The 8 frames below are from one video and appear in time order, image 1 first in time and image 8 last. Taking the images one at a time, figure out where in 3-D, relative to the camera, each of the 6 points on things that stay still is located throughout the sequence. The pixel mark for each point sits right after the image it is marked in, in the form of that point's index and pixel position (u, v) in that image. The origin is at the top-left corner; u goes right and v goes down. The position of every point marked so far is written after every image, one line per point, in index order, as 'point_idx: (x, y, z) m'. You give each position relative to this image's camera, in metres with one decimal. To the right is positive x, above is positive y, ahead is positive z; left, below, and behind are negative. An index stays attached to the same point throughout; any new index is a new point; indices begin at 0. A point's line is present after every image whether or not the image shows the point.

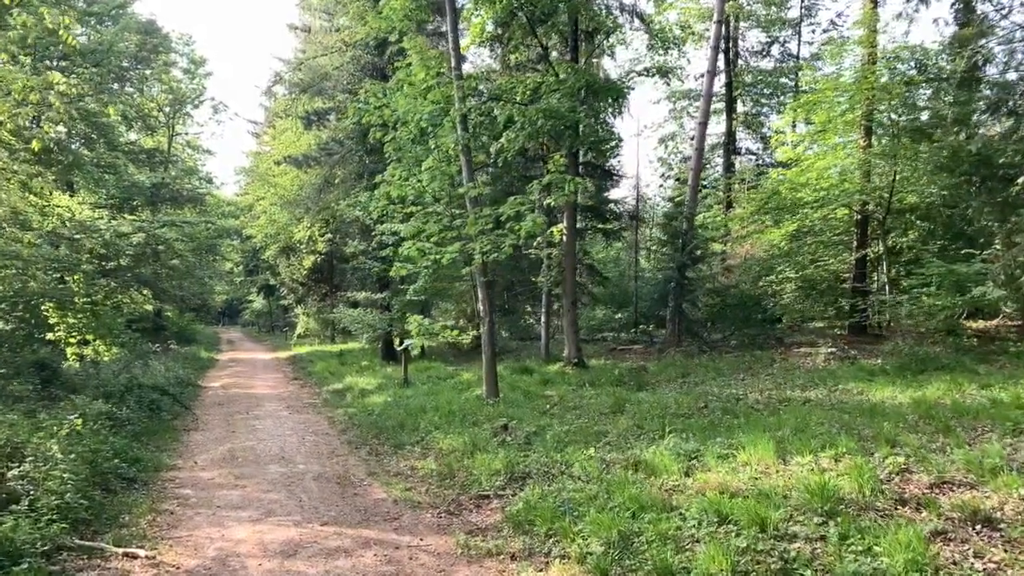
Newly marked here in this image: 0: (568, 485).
0: (+0.5, -1.7, +5.8) m
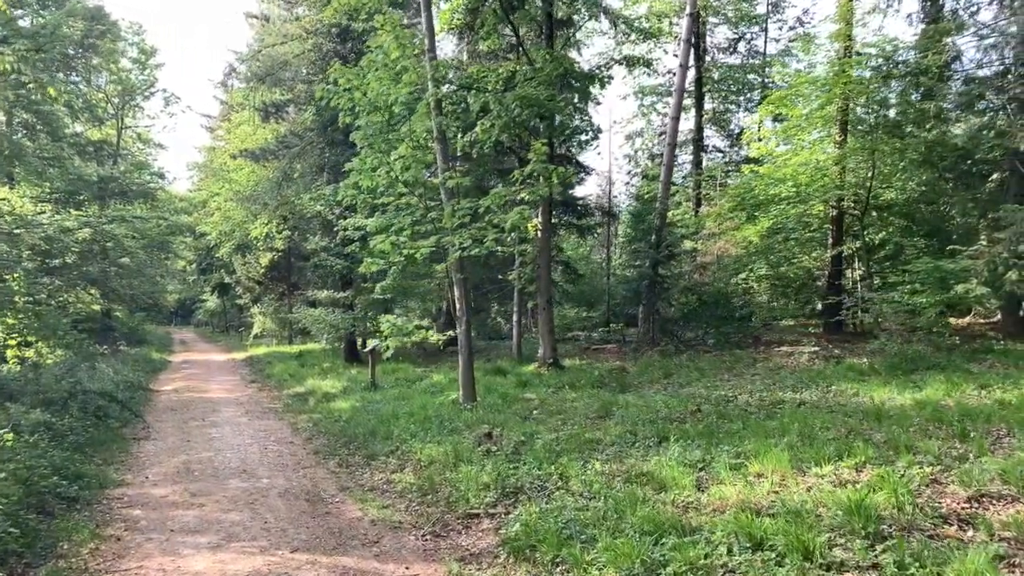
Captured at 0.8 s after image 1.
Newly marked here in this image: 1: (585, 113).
0: (+0.5, -1.7, +5.2) m
1: (+1.6, +3.8, +14.3) m
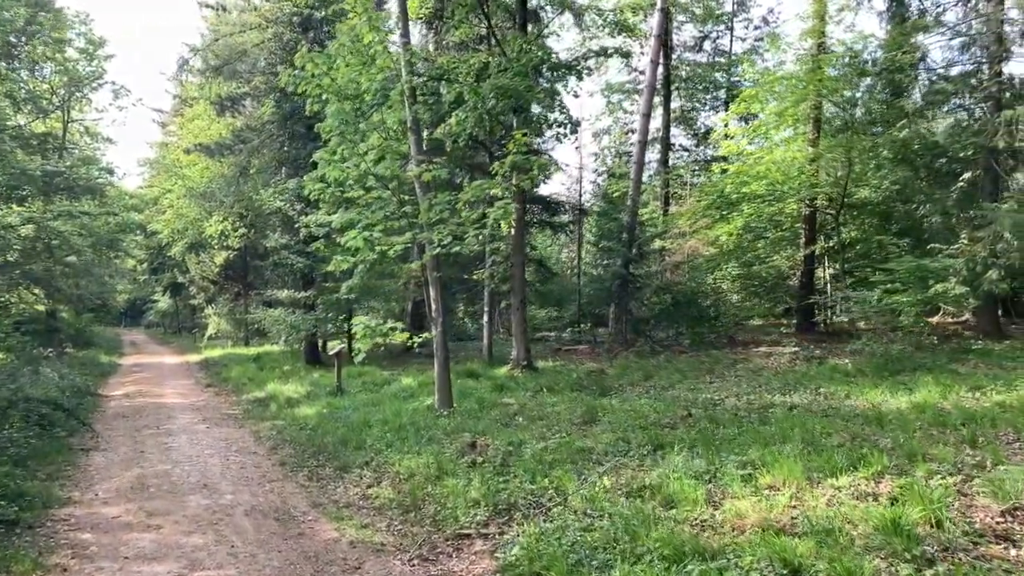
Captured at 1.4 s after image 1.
0: (+0.5, -1.7, +4.8) m
1: (+1.1, +3.8, +13.9) m
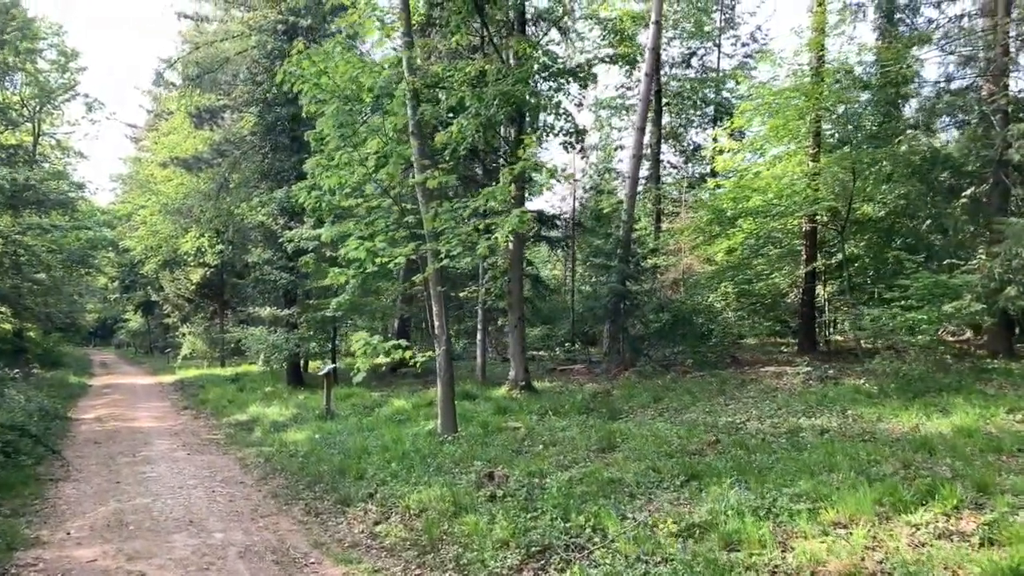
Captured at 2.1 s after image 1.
0: (+0.7, -1.8, +4.2) m
1: (+1.0, +3.5, +13.5) m
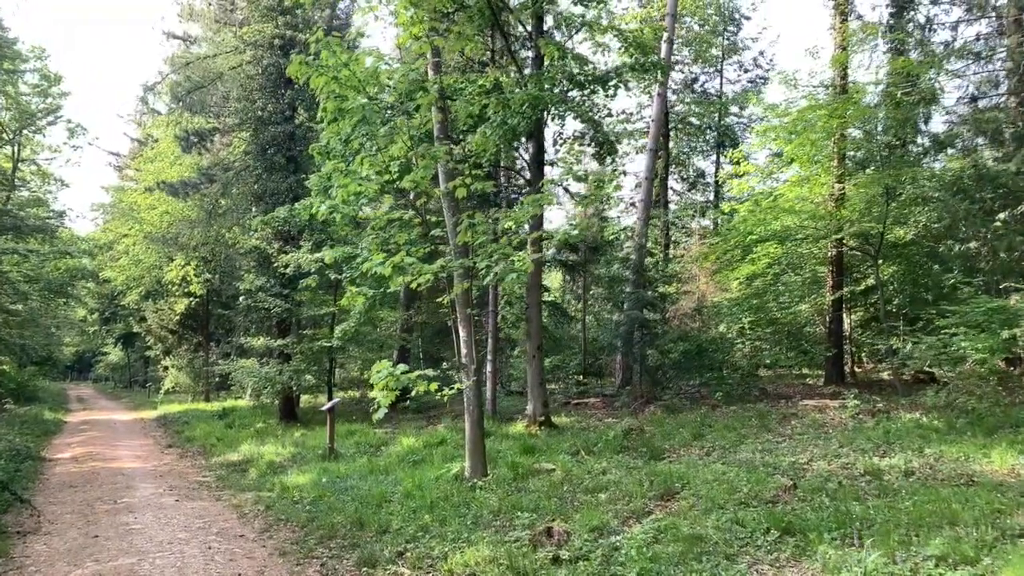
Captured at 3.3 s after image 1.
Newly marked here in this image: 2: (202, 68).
0: (+1.3, -1.9, +3.3) m
1: (+1.4, +3.0, +12.8) m
2: (-8.7, +6.2, +18.6) m
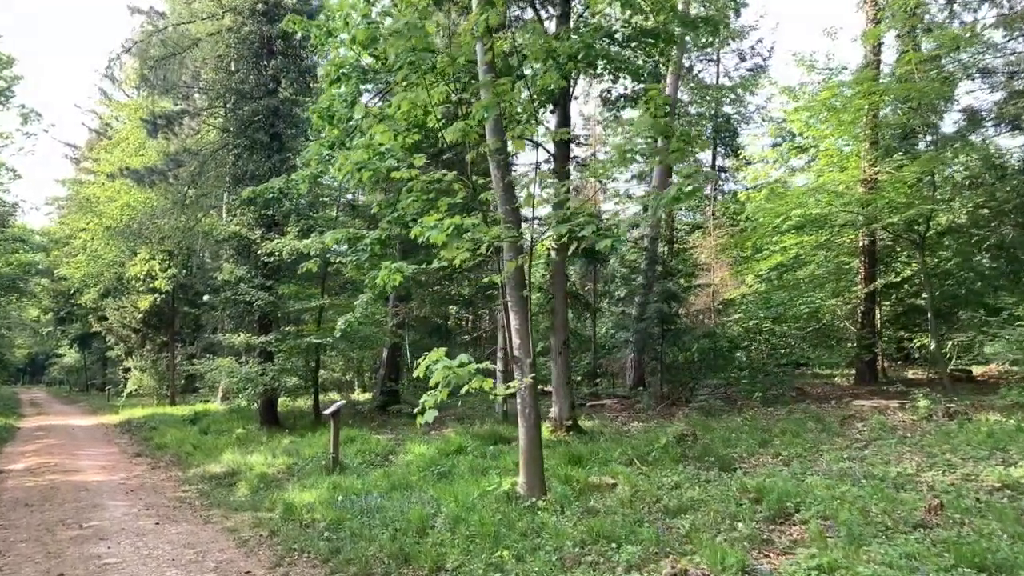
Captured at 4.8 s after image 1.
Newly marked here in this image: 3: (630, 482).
0: (+2.2, -1.7, +2.0) m
1: (+1.8, +3.2, +11.5) m
2: (-8.6, +6.4, +16.9) m
3: (+1.3, -2.2, +7.3) m
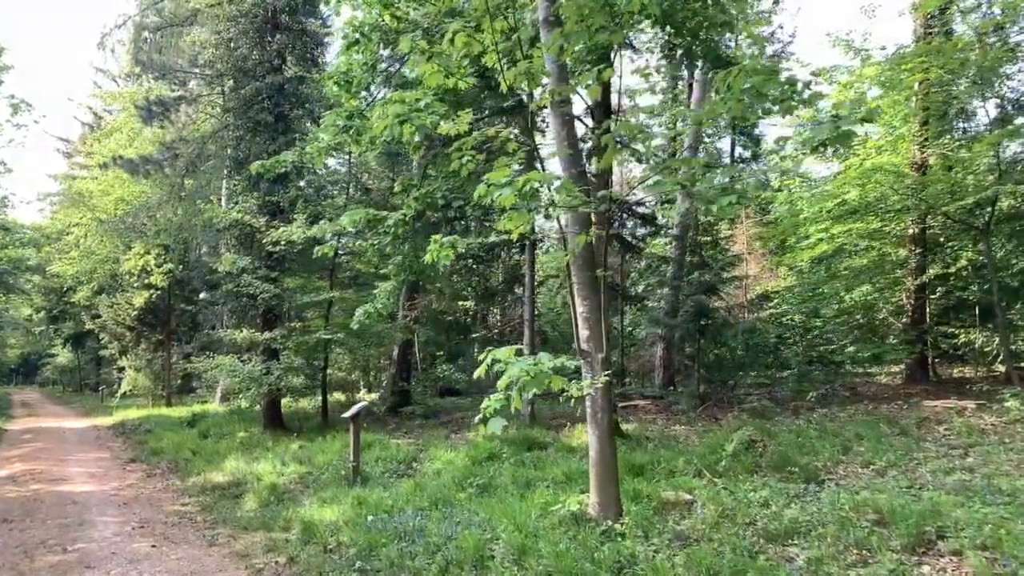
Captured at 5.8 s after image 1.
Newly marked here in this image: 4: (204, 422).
0: (+2.8, -1.5, +0.9) m
1: (+2.3, +3.3, +10.5) m
2: (-8.1, +6.6, +15.8) m
3: (+1.9, -2.0, +6.2) m
4: (-8.3, -3.6, +17.7) m
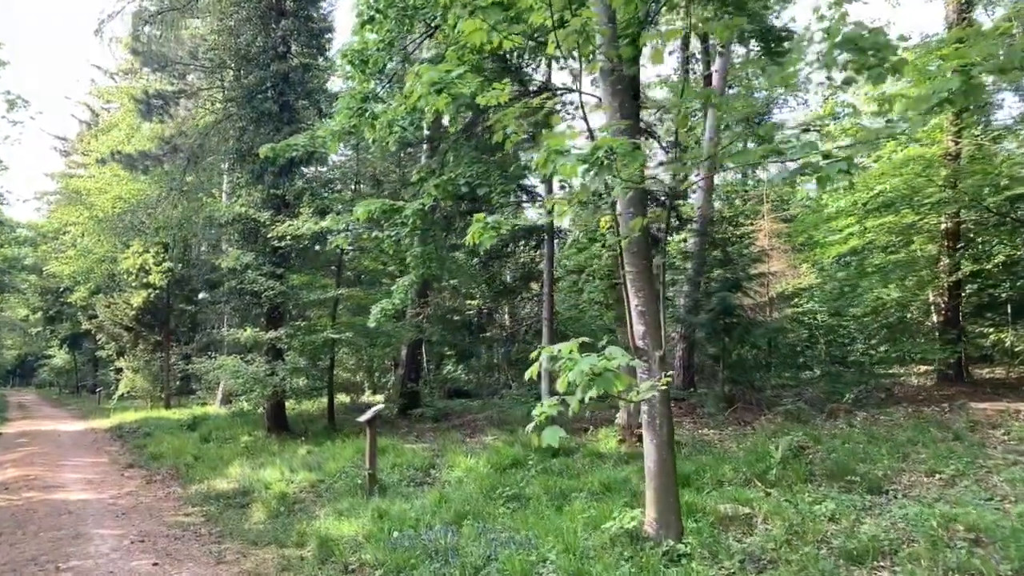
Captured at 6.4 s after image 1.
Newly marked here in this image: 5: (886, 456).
0: (+3.1, -1.4, +0.4) m
1: (+2.7, +3.4, +9.9) m
2: (-7.8, +6.7, +15.2) m
3: (+2.2, -1.9, +5.6) m
4: (-7.9, -3.6, +17.1) m
5: (+4.1, -1.9, +7.4) m
